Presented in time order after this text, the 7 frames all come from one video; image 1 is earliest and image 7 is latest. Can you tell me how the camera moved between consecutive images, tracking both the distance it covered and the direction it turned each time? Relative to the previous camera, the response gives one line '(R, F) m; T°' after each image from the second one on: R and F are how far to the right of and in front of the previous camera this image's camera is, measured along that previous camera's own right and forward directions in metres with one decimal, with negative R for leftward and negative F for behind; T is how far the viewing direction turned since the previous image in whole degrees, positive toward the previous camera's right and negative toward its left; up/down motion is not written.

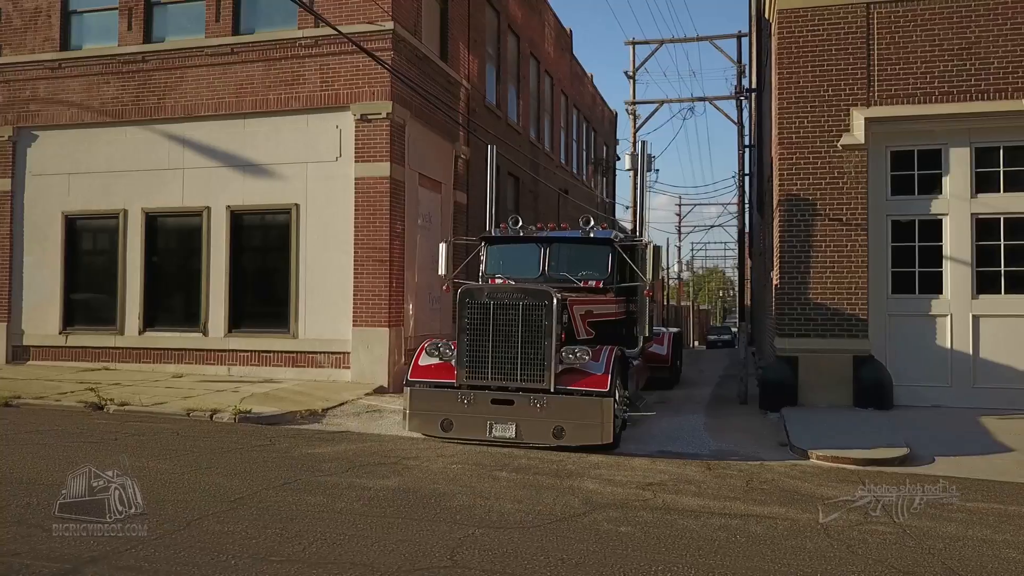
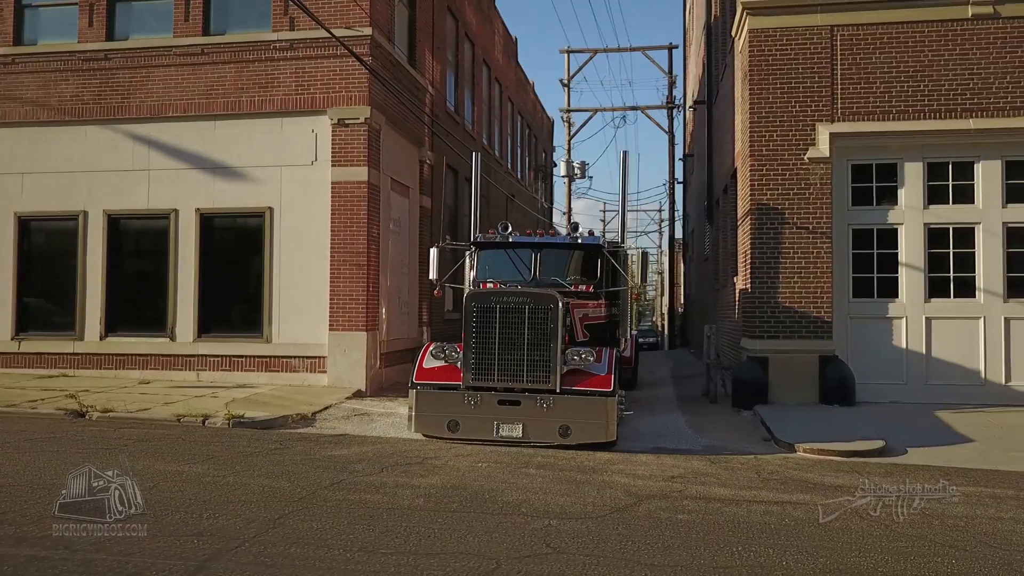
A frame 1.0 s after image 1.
(-1.1, -0.3) m; +6°
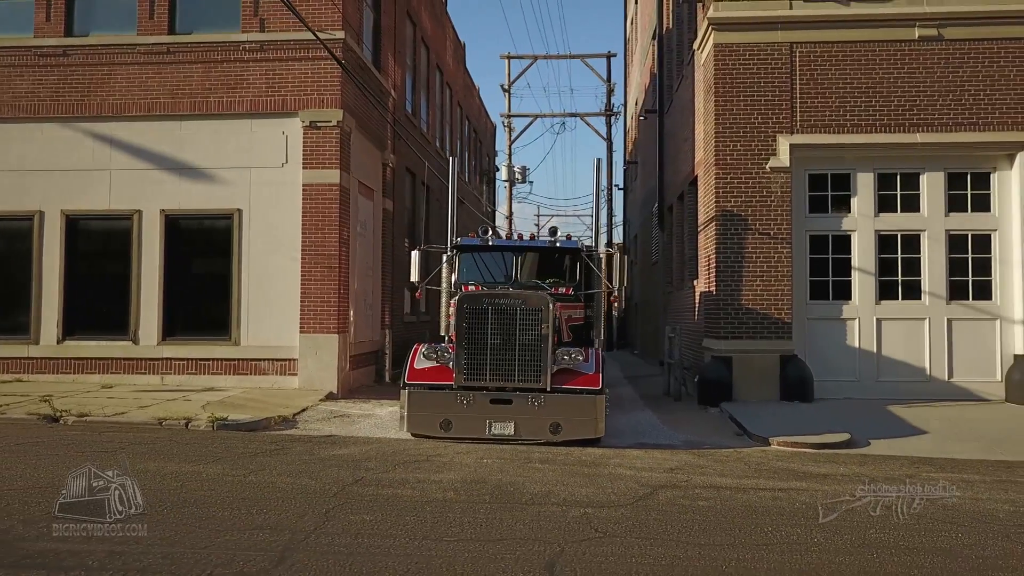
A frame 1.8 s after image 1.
(-0.8, -0.3) m; +5°
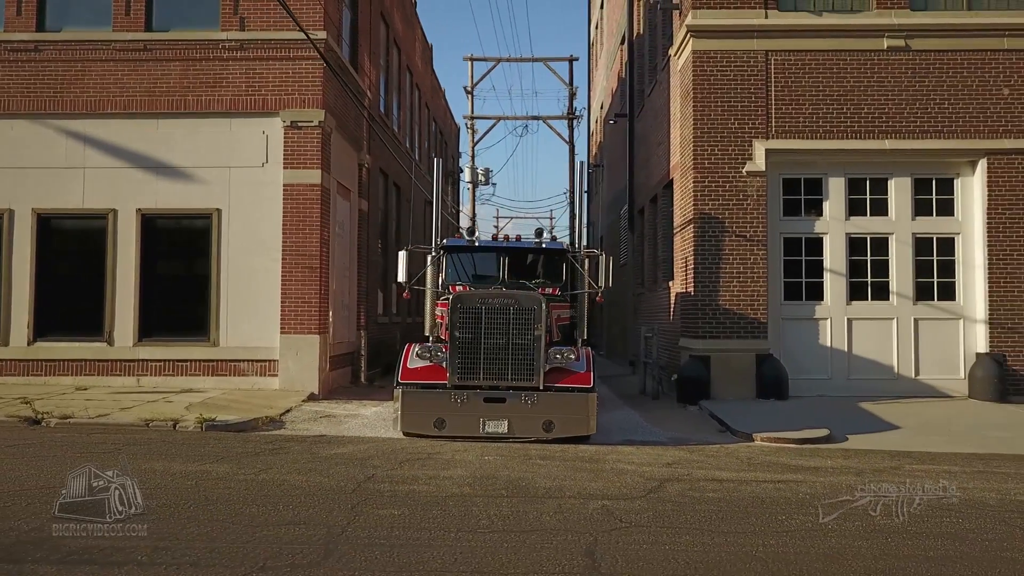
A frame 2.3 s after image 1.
(-0.5, -0.1) m; +3°
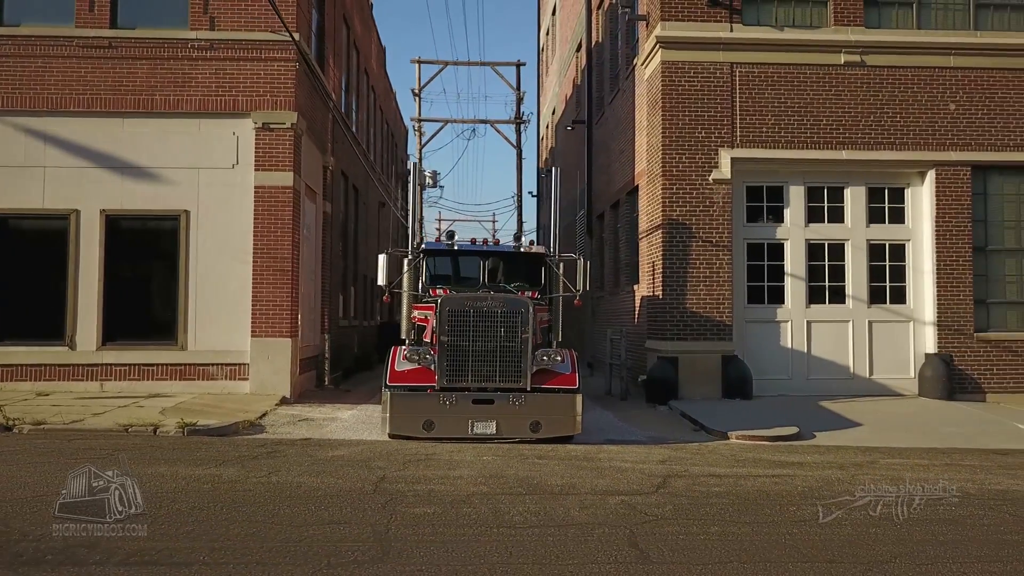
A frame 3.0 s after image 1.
(-0.7, -0.2) m; +5°
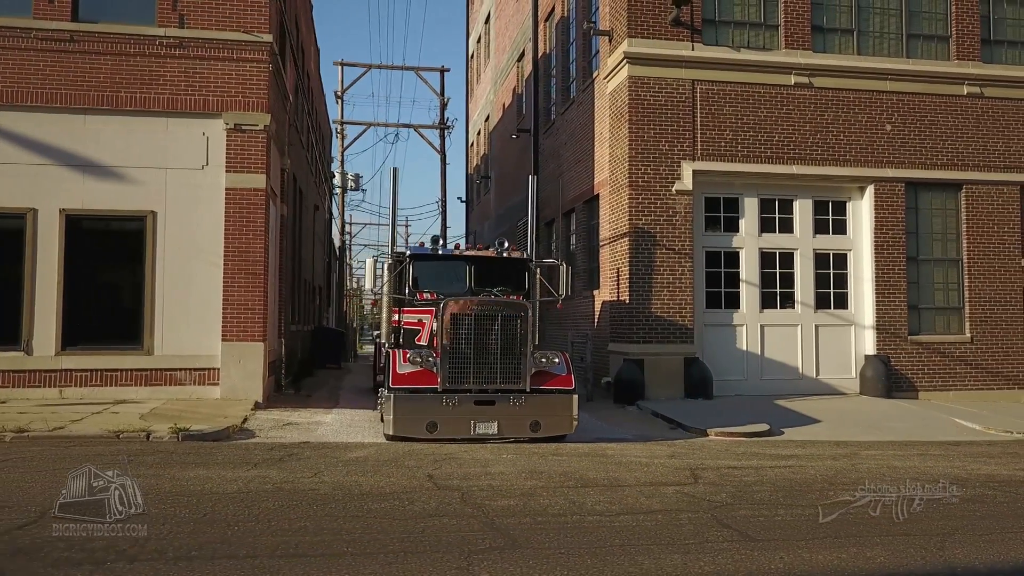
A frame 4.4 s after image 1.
(-1.4, -0.2) m; +7°
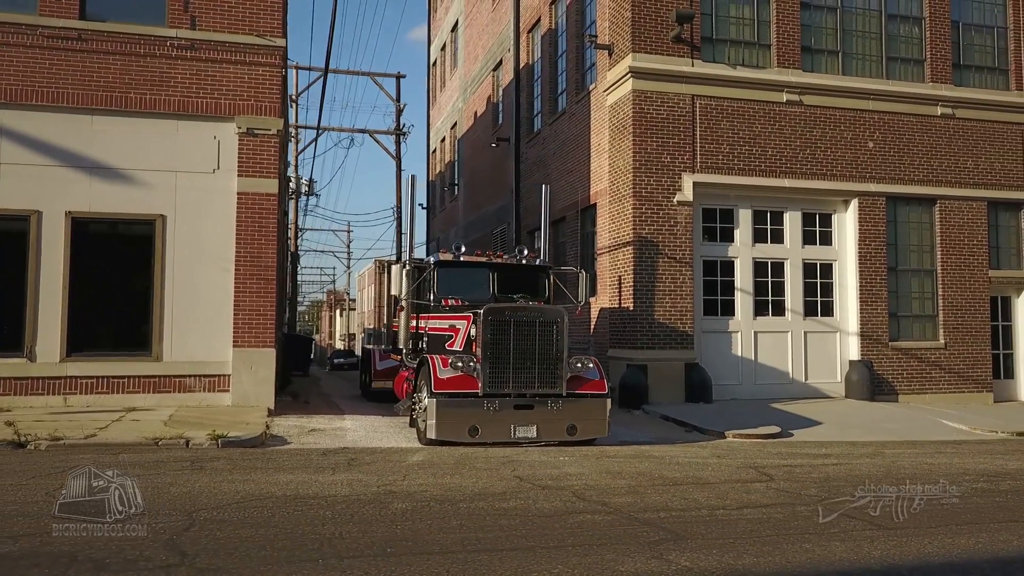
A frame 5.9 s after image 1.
(-1.5, -0.2) m; +5°
